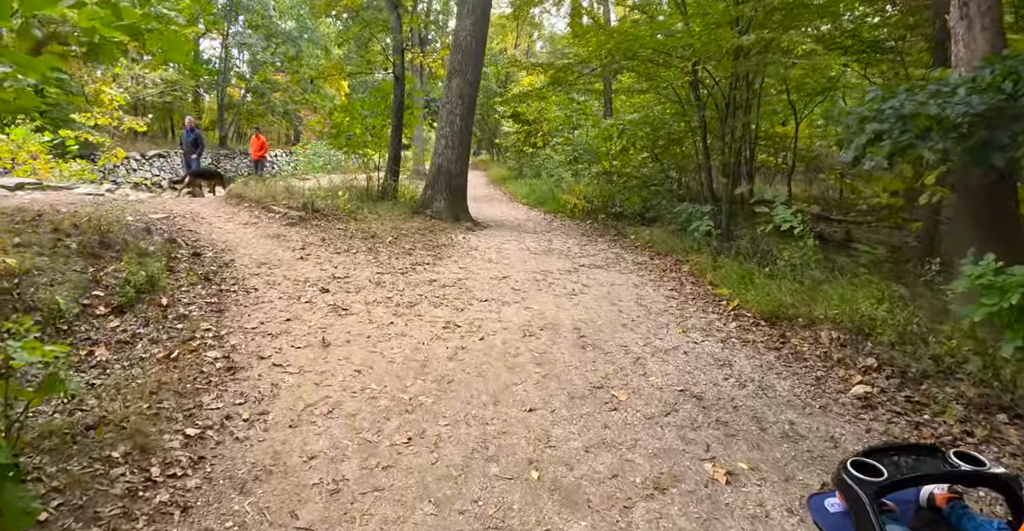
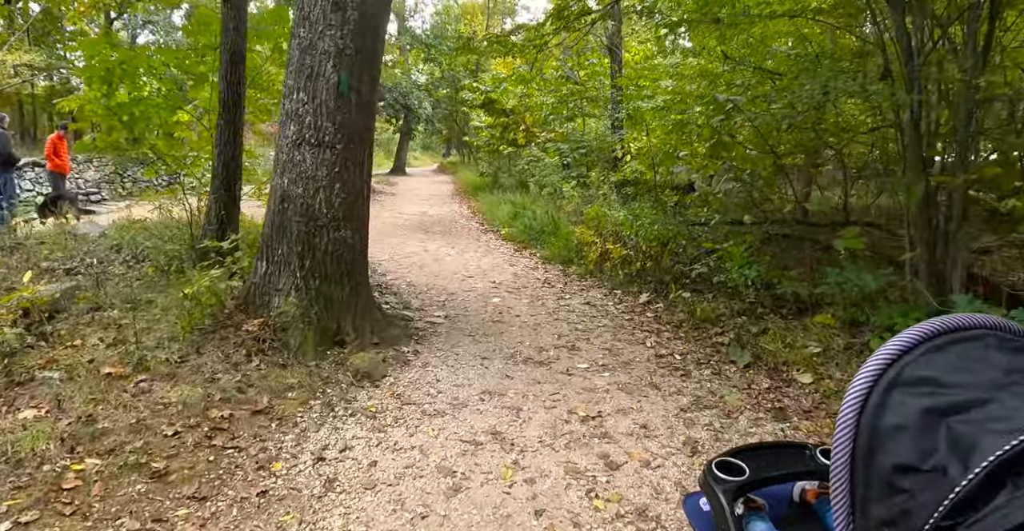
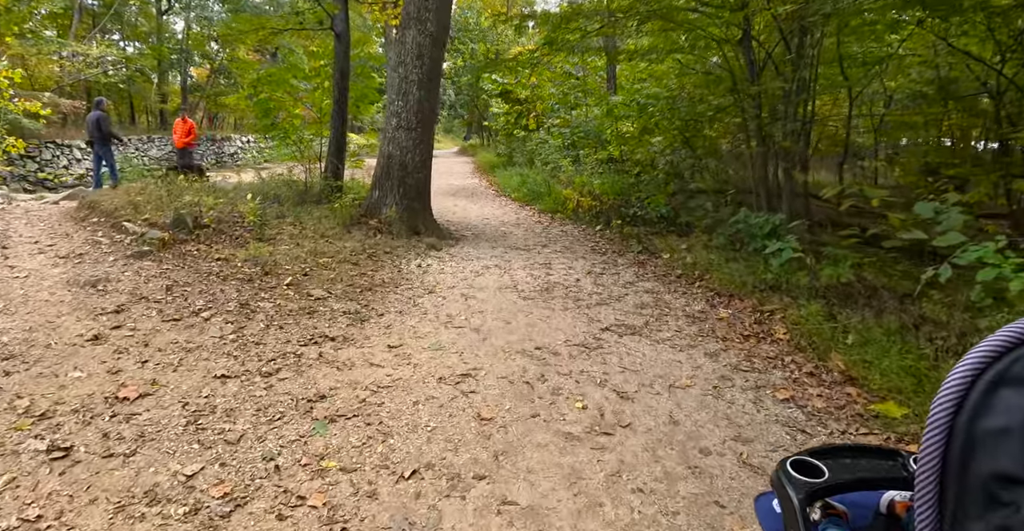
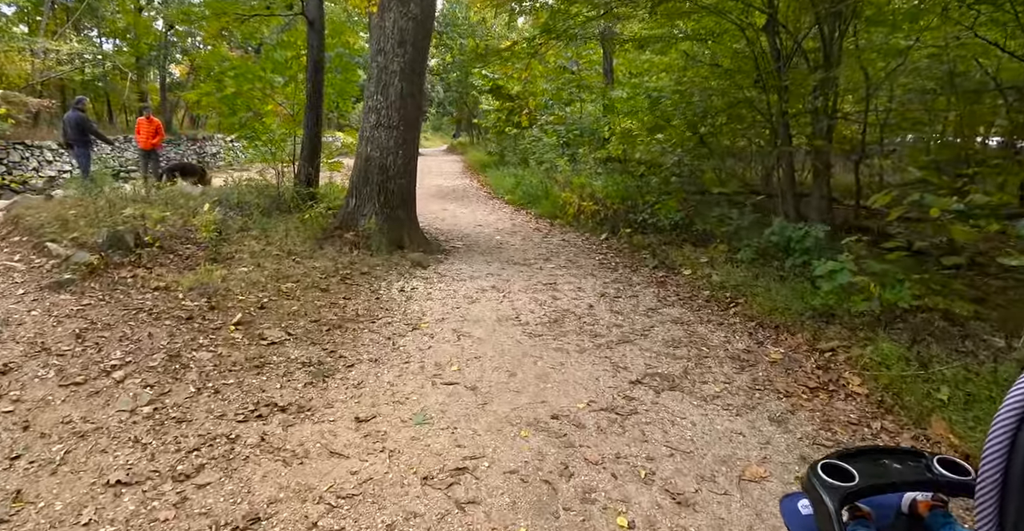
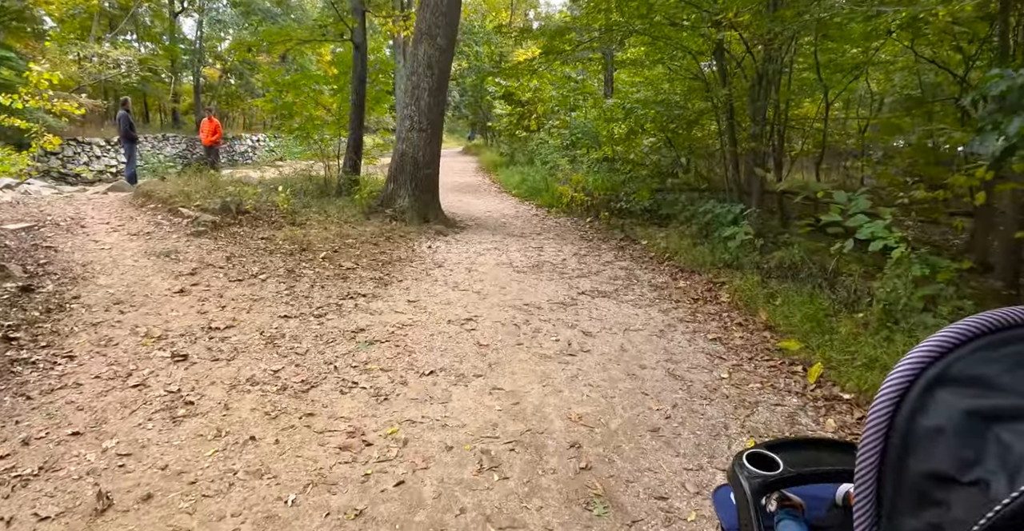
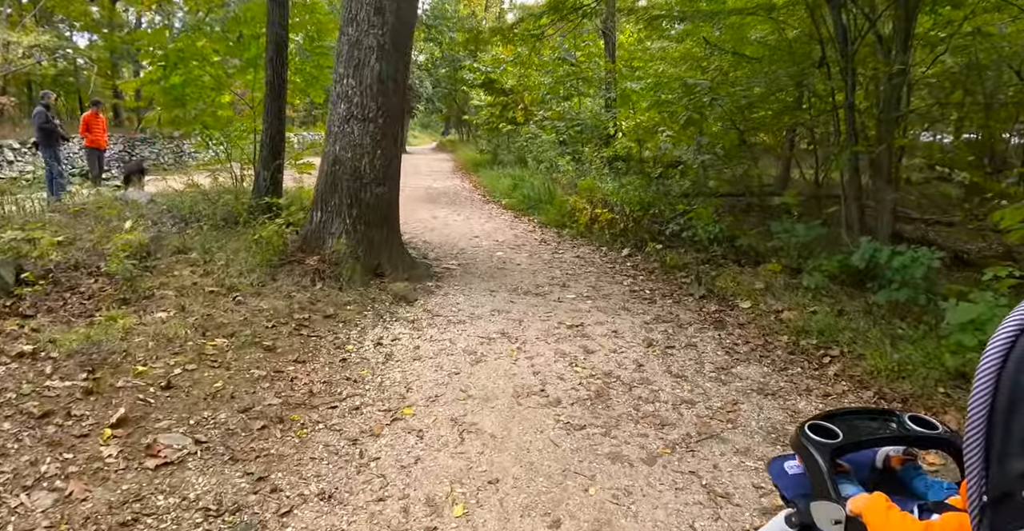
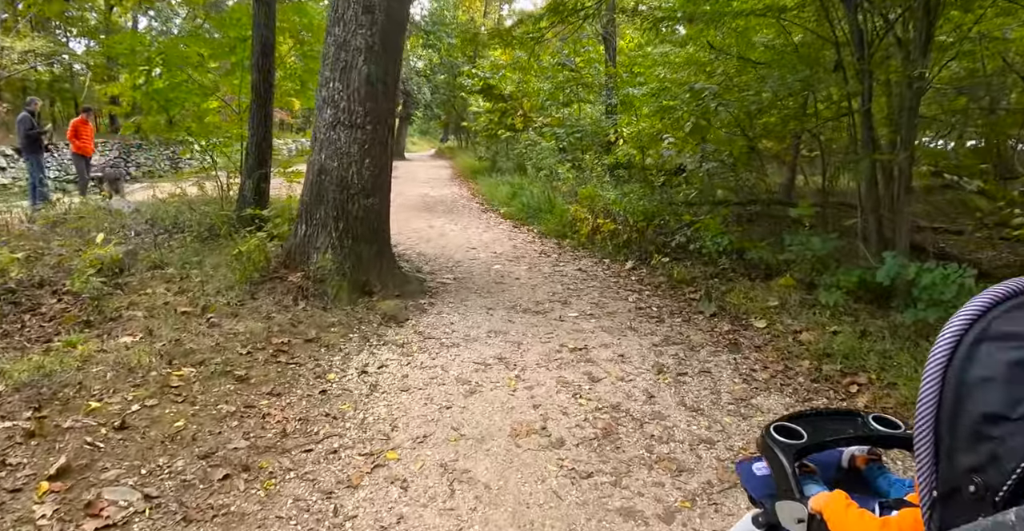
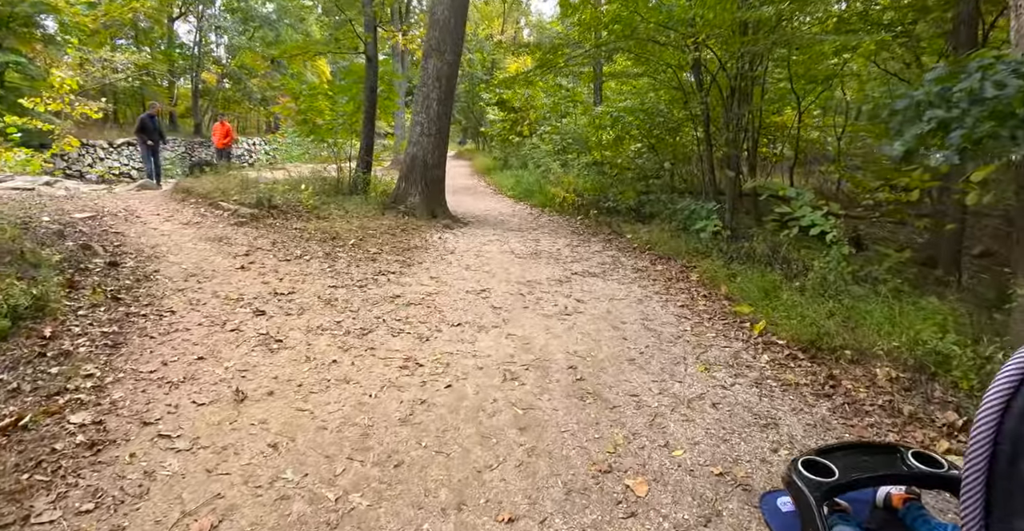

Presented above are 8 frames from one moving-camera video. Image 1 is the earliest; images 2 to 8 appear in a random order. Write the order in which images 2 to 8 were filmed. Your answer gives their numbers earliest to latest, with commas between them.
8, 5, 3, 4, 6, 7, 2
